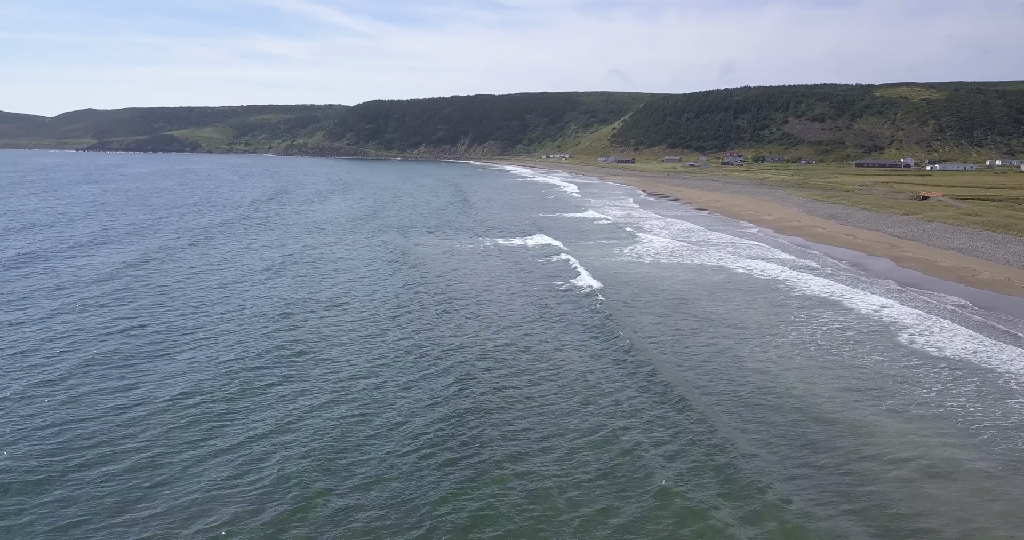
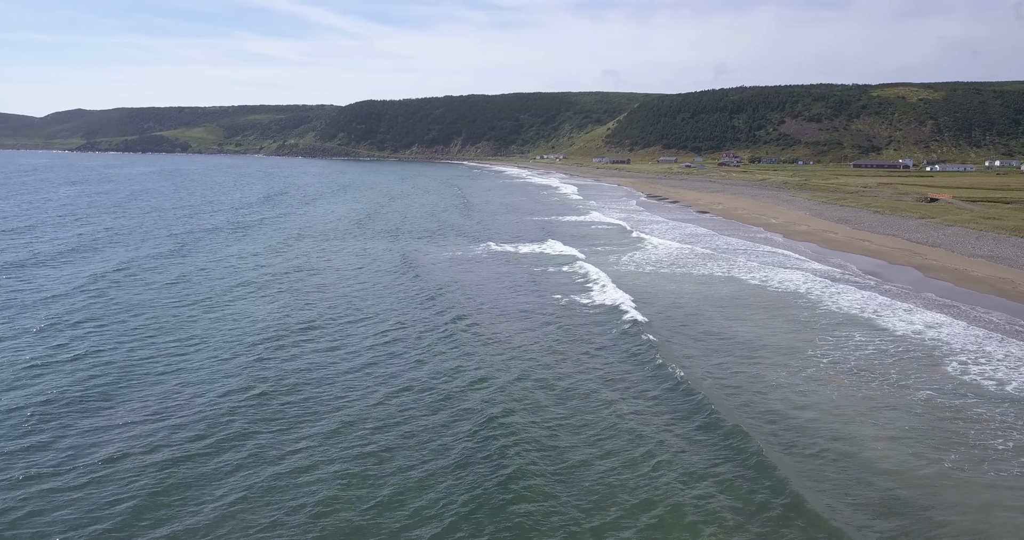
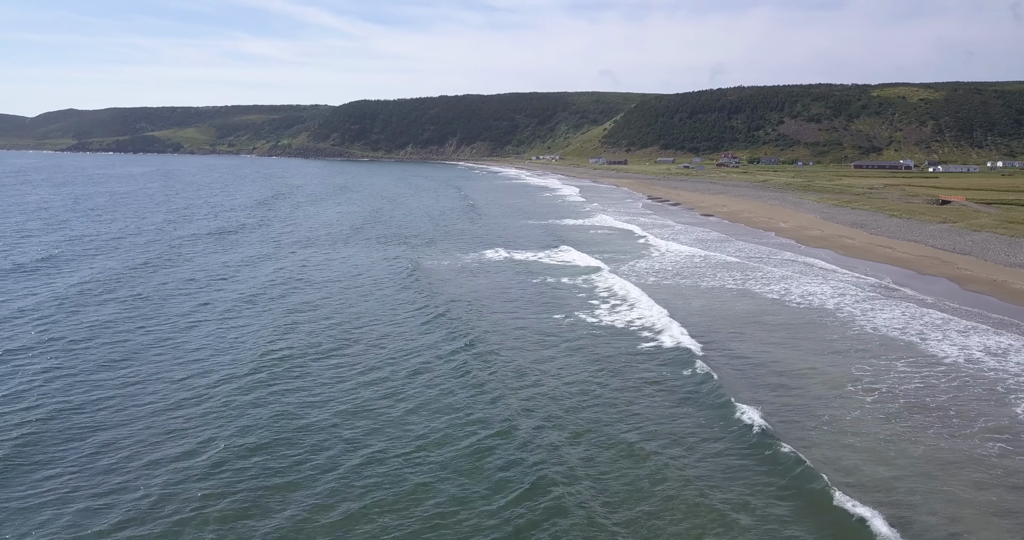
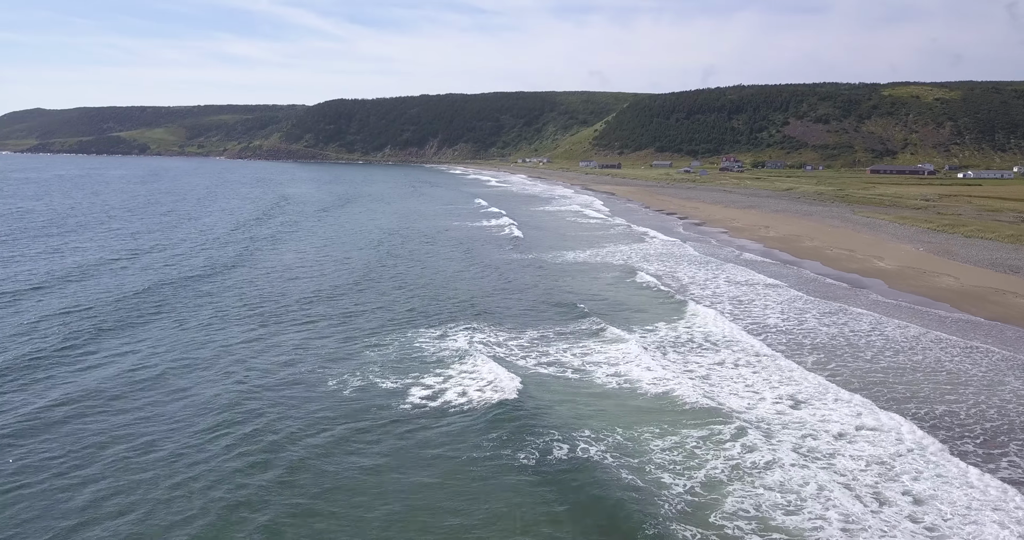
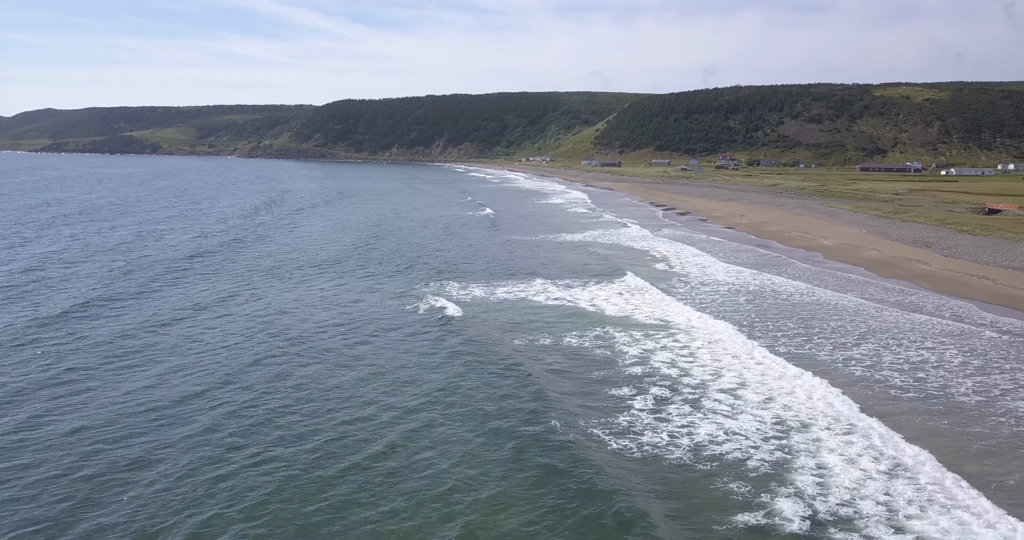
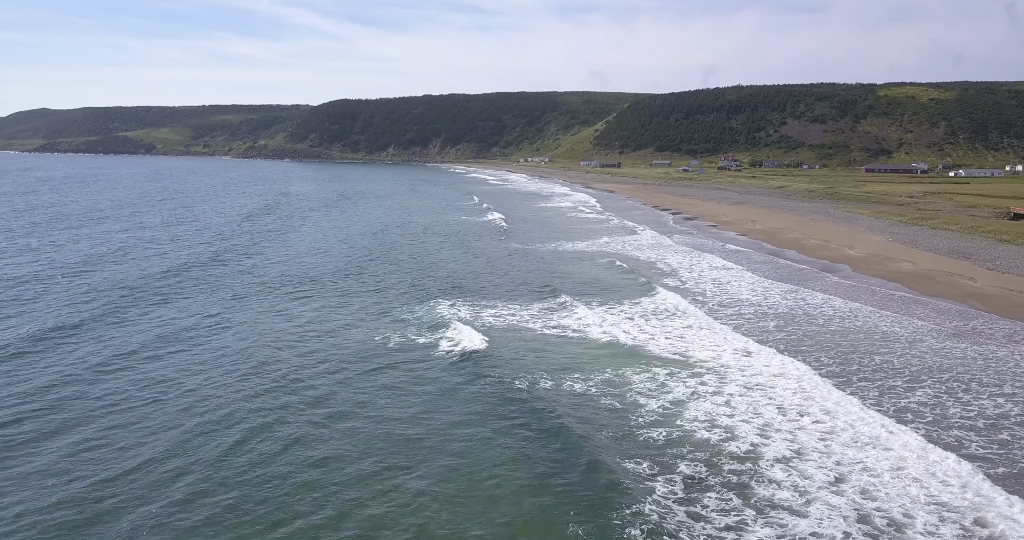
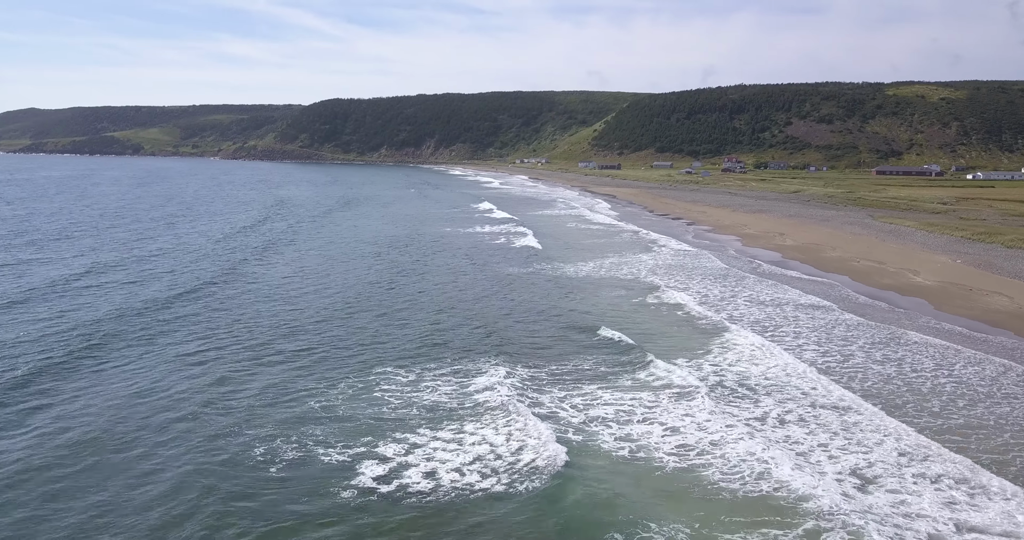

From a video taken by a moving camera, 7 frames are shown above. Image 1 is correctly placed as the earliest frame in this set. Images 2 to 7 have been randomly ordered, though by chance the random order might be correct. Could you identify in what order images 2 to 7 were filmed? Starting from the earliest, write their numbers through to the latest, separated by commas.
2, 3, 5, 6, 4, 7
